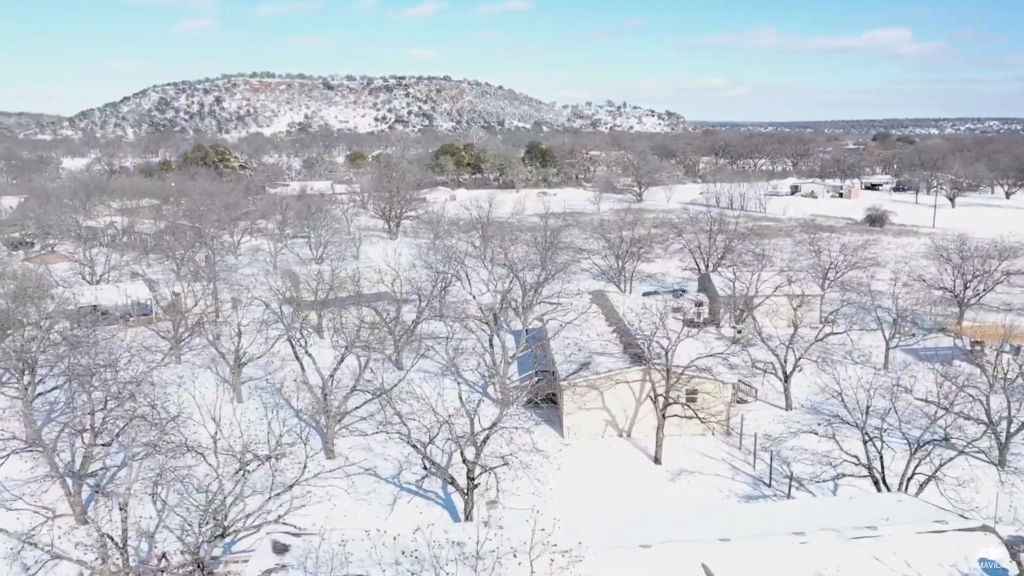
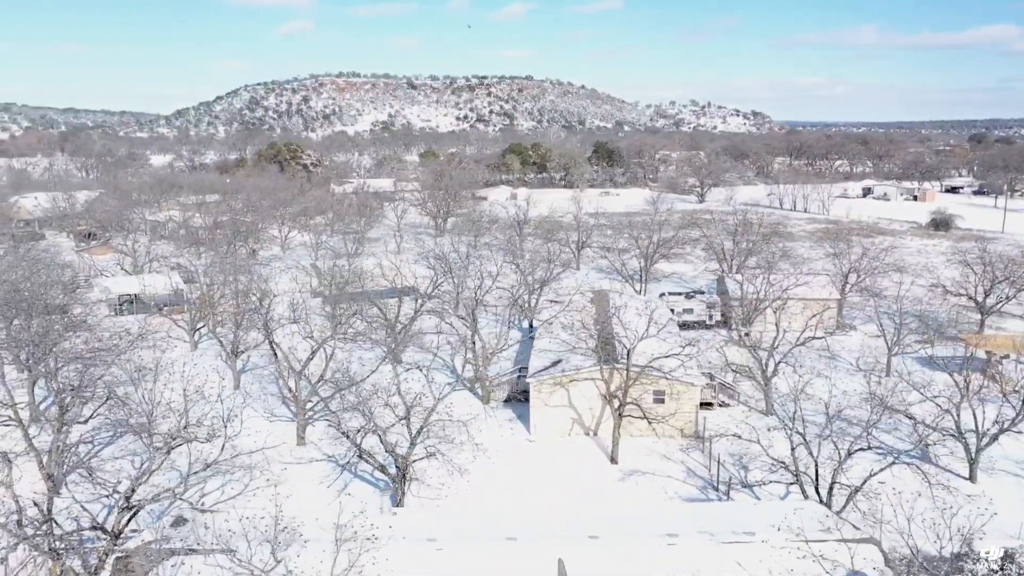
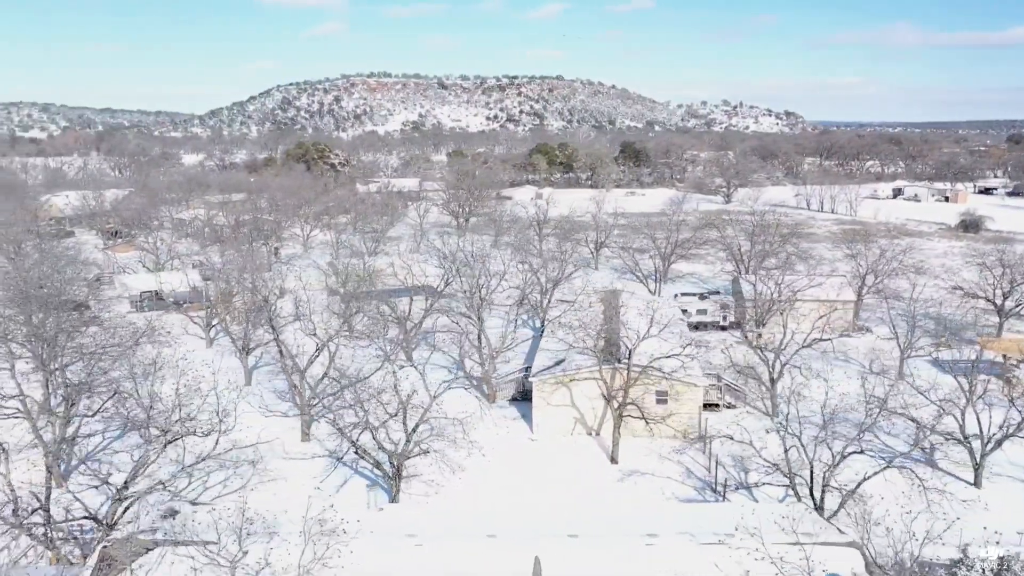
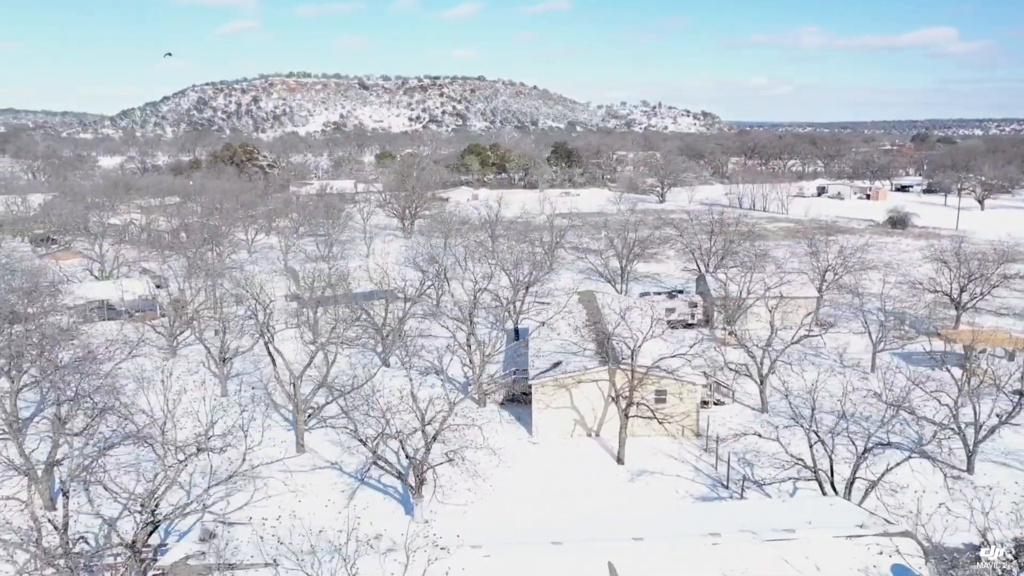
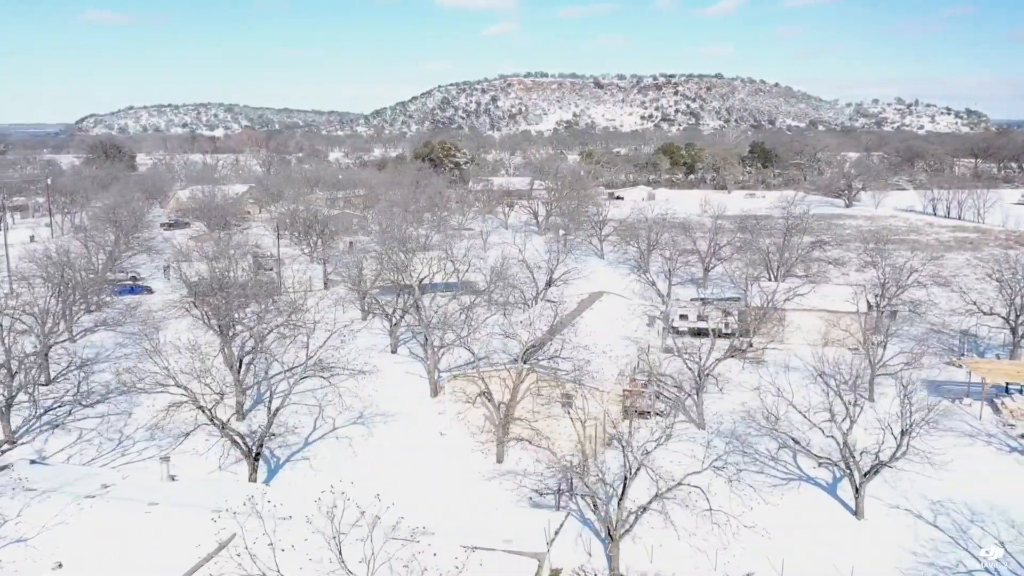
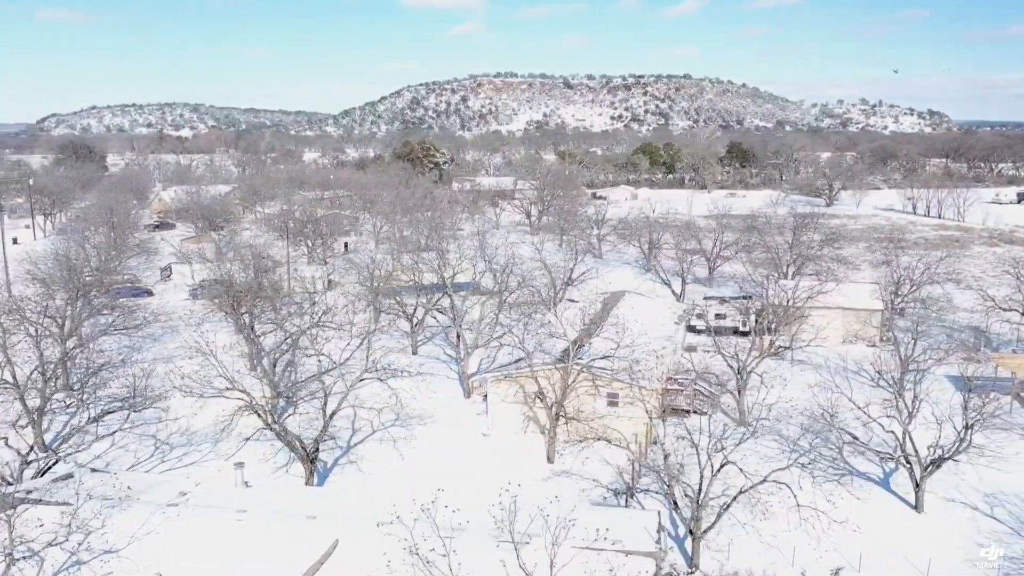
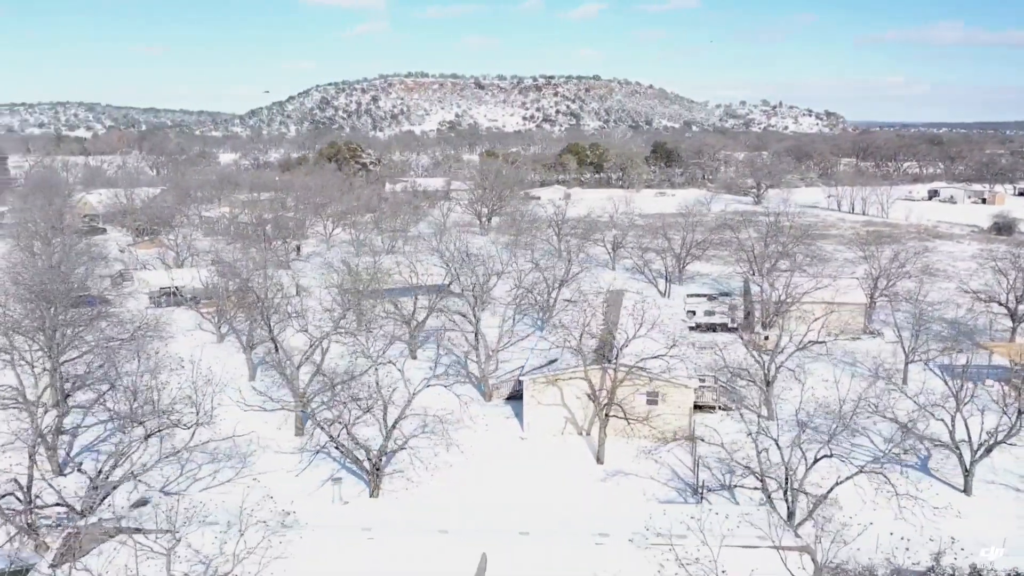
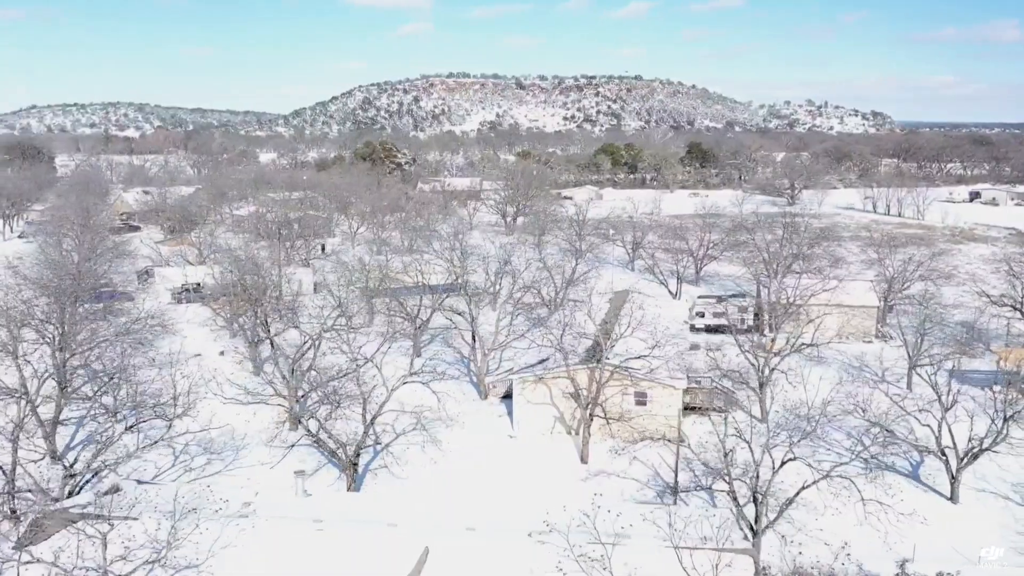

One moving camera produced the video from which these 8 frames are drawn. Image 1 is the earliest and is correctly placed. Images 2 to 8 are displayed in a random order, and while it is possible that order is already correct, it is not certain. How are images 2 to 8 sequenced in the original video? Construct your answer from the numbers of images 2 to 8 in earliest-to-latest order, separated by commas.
4, 2, 3, 7, 8, 6, 5
